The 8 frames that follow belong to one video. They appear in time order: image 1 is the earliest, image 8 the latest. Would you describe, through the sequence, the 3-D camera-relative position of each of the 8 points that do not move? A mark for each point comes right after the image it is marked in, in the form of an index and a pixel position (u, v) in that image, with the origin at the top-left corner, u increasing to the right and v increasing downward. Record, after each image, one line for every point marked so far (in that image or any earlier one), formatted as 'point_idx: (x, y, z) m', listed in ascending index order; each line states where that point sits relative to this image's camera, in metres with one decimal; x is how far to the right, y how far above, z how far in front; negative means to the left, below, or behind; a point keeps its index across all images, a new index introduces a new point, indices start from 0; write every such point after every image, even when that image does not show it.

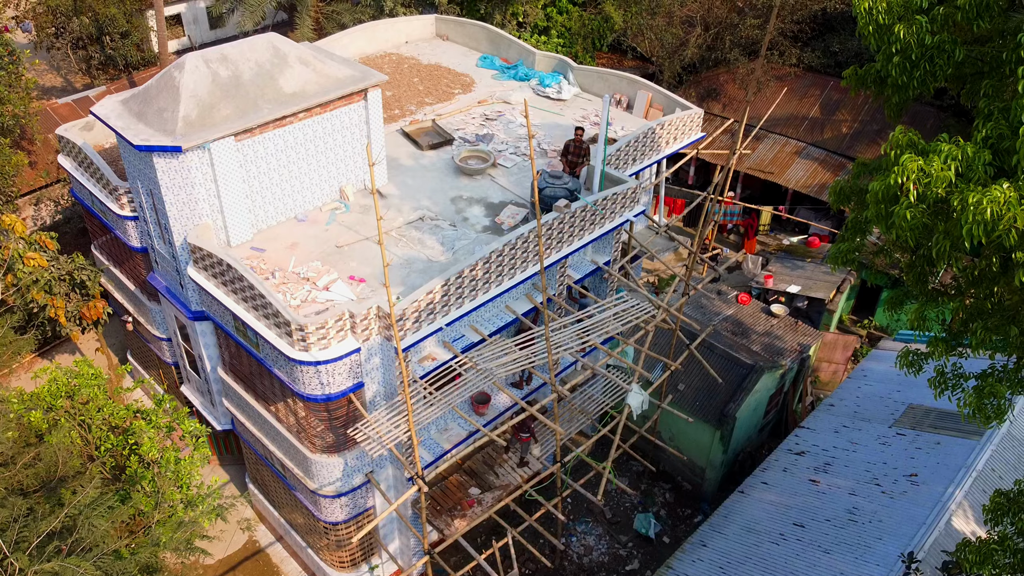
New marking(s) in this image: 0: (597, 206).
0: (+1.9, +1.9, +13.1) m
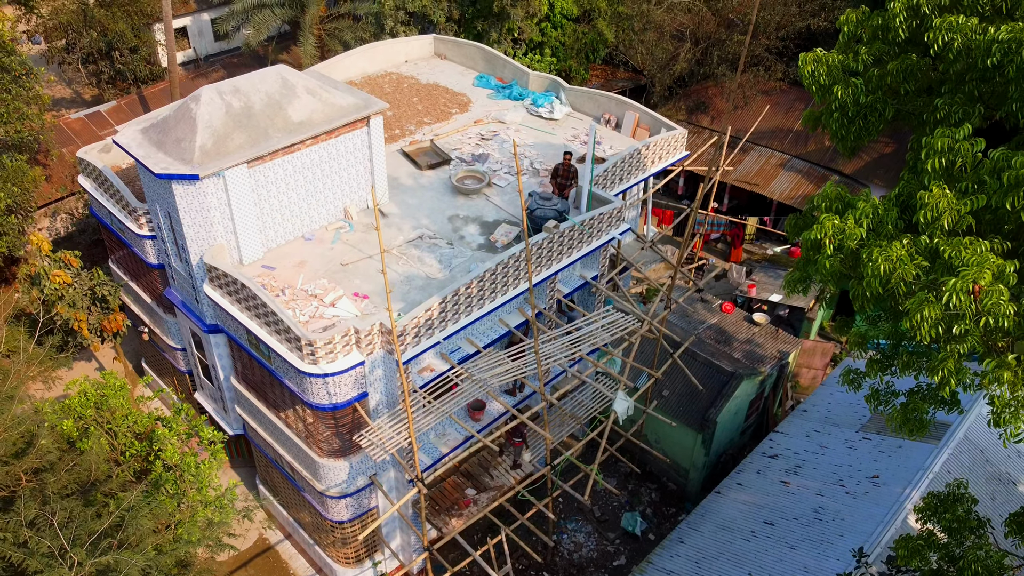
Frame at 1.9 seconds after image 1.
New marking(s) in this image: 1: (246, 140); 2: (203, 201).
0: (+1.8, +1.5, +14.0) m
1: (-5.9, +3.3, +12.6) m
2: (-6.7, +1.9, +12.5) m
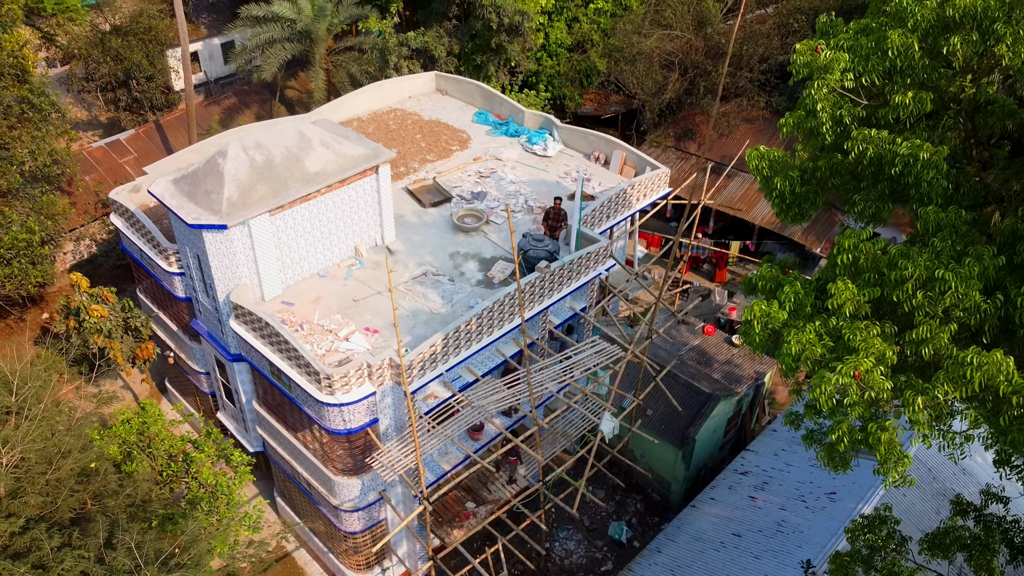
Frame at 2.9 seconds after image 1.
0: (+1.6, +0.7, +15.4) m
1: (-6.0, +2.4, +14.0) m
2: (-6.8, +1.0, +13.9) m
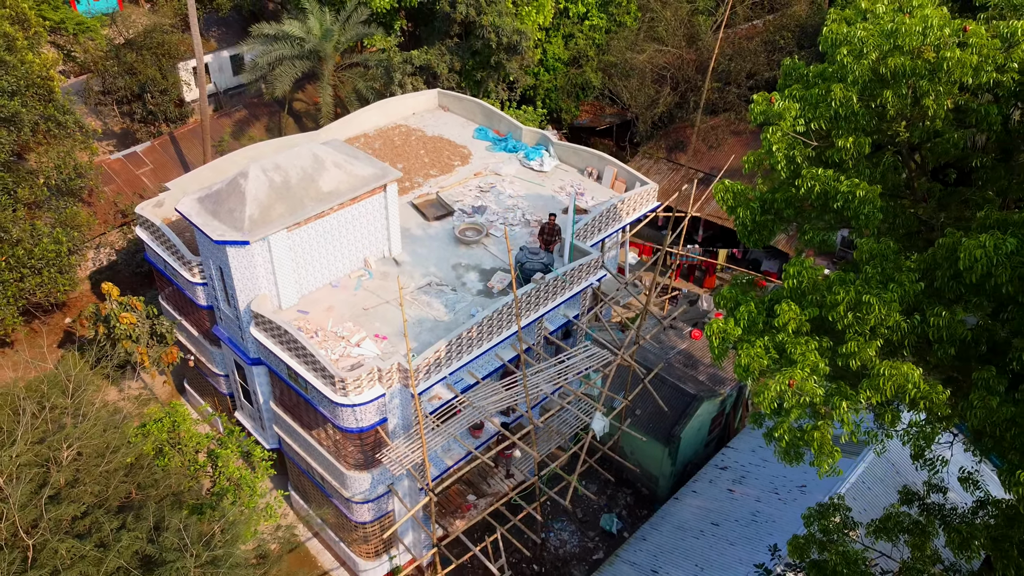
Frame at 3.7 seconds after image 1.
0: (+1.6, +0.4, +16.7) m
1: (-6.0, +2.1, +15.3) m
2: (-6.9, +0.8, +15.2) m
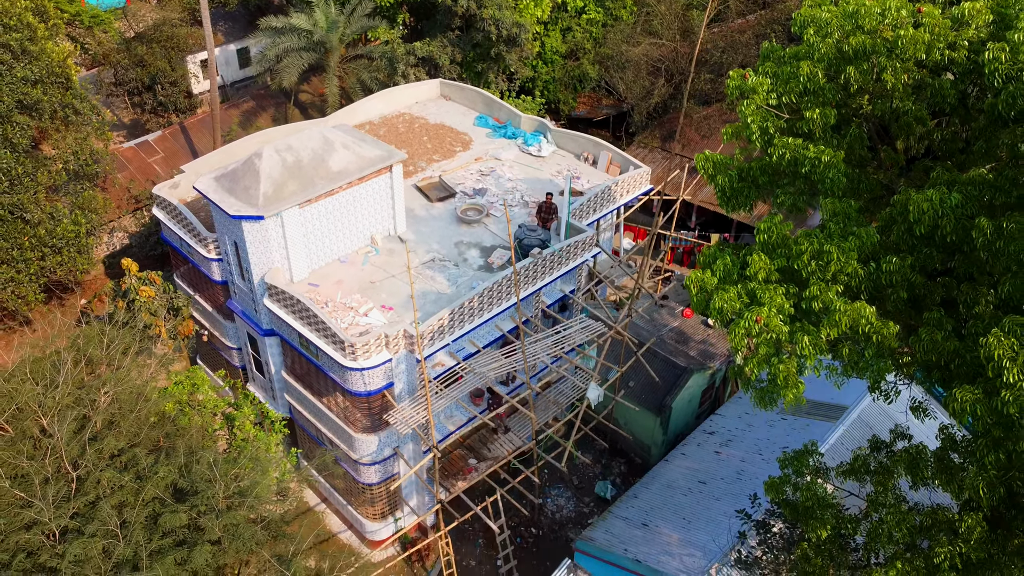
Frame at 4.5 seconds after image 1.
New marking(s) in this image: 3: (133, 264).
0: (+1.6, +1.1, +17.6) m
1: (-6.1, +2.9, +16.2) m
2: (-6.9, +1.5, +16.1) m
3: (-12.7, +0.8, +19.2) m
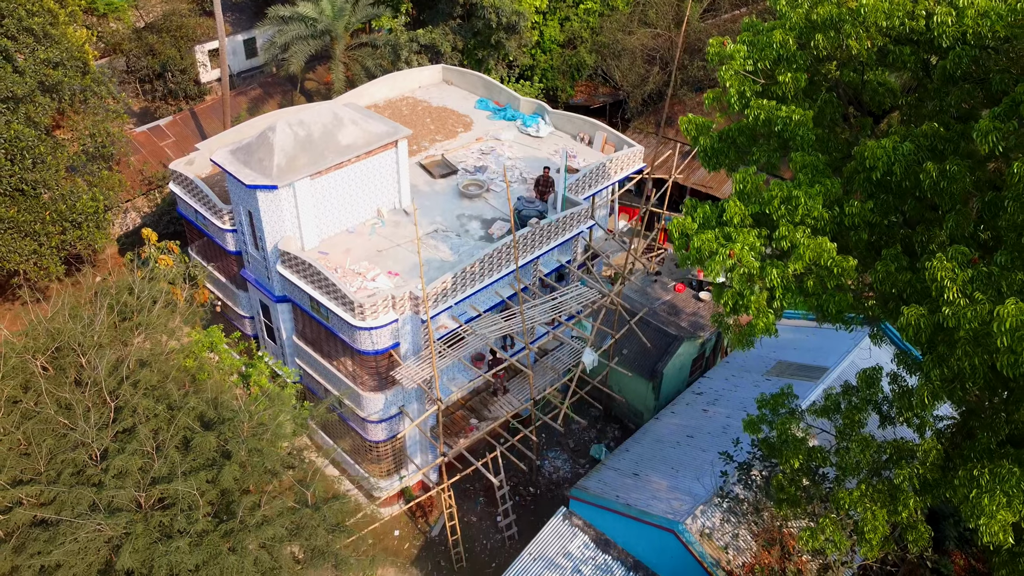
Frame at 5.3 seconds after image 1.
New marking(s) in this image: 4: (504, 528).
0: (+1.5, +2.2, +18.6) m
1: (-6.1, +3.9, +17.2) m
2: (-7.0, +2.5, +17.1) m
3: (-12.7, +1.8, +20.2) m
4: (-0.3, -7.8, +18.6) m
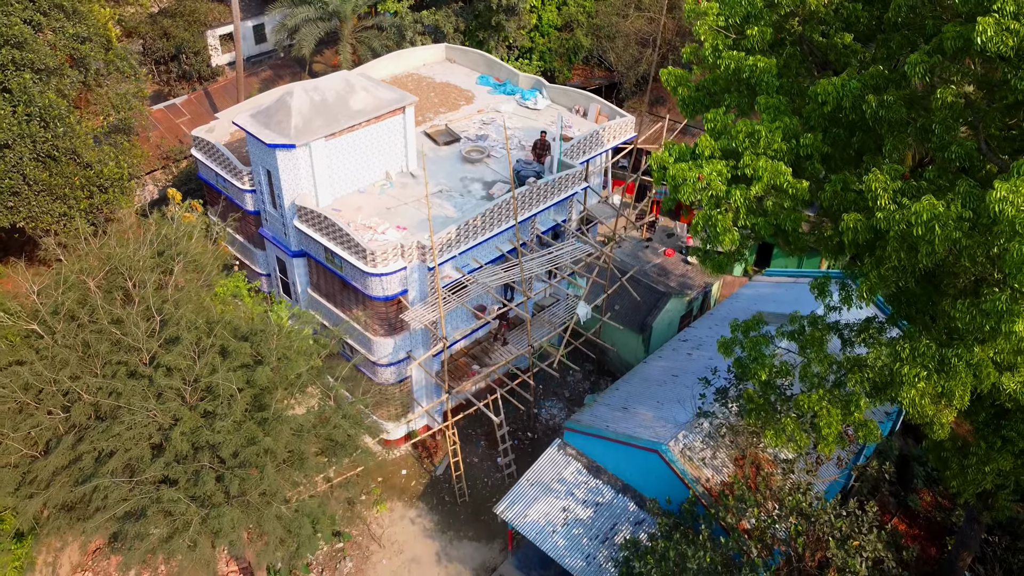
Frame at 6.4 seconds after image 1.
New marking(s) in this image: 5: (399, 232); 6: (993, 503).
0: (+1.5, +3.7, +20.1) m
1: (-6.1, +5.4, +18.7) m
2: (-7.0, +4.1, +18.6) m
3: (-12.7, +3.4, +21.6) m
4: (-0.3, -6.3, +20.1) m
5: (-3.7, +1.8, +18.7) m
6: (+12.9, -5.8, +15.3) m
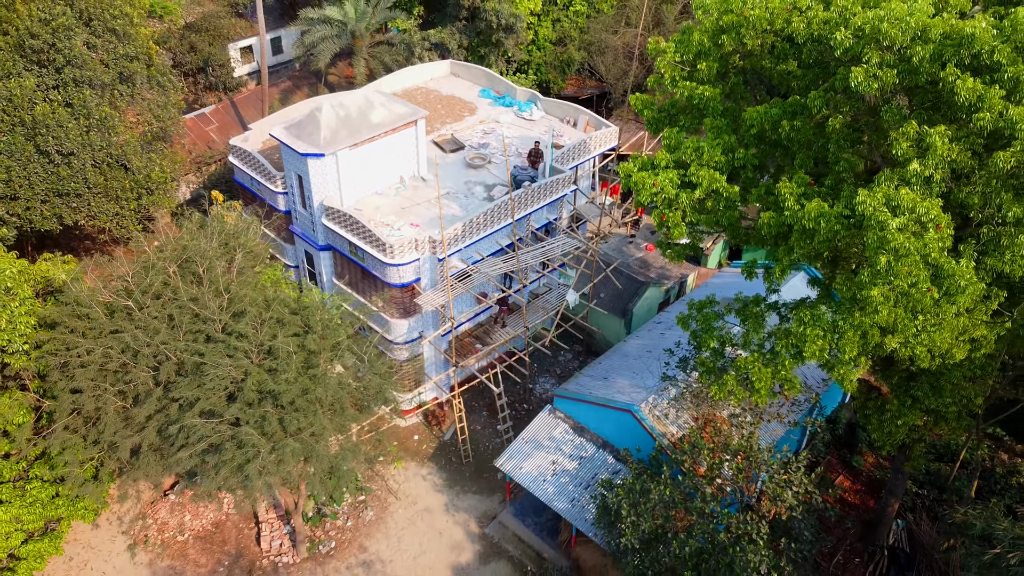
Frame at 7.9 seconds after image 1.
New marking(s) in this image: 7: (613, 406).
0: (+1.4, +4.1, +23.1) m
1: (-6.2, +5.8, +21.7) m
2: (-7.1, +4.5, +21.6) m
3: (-12.8, +3.8, +24.7) m
4: (-0.4, -5.8, +23.1) m
5: (-3.8, +2.3, +21.7) m
6: (+12.8, -5.4, +18.4) m
7: (+3.3, -3.9, +18.9) m
